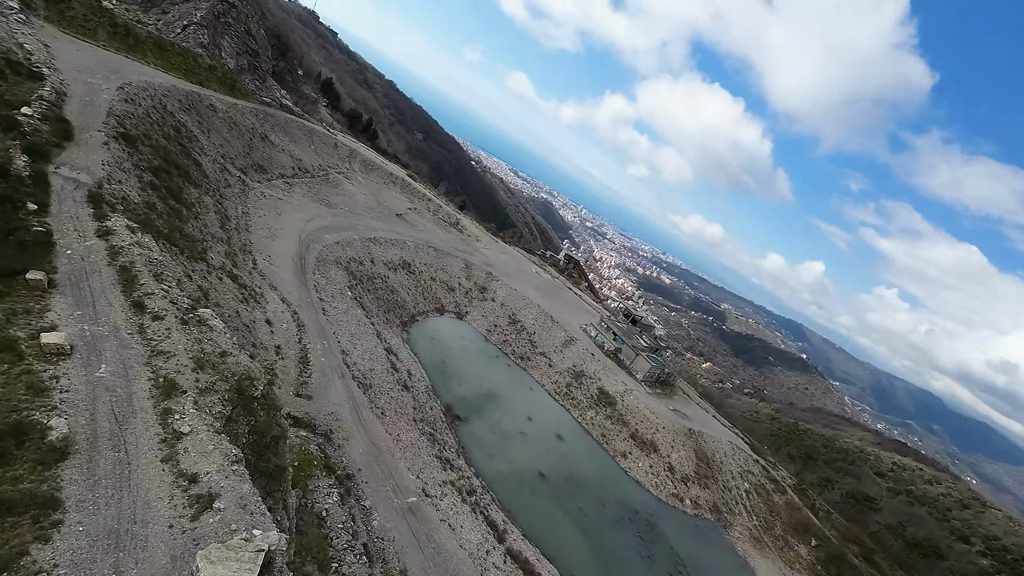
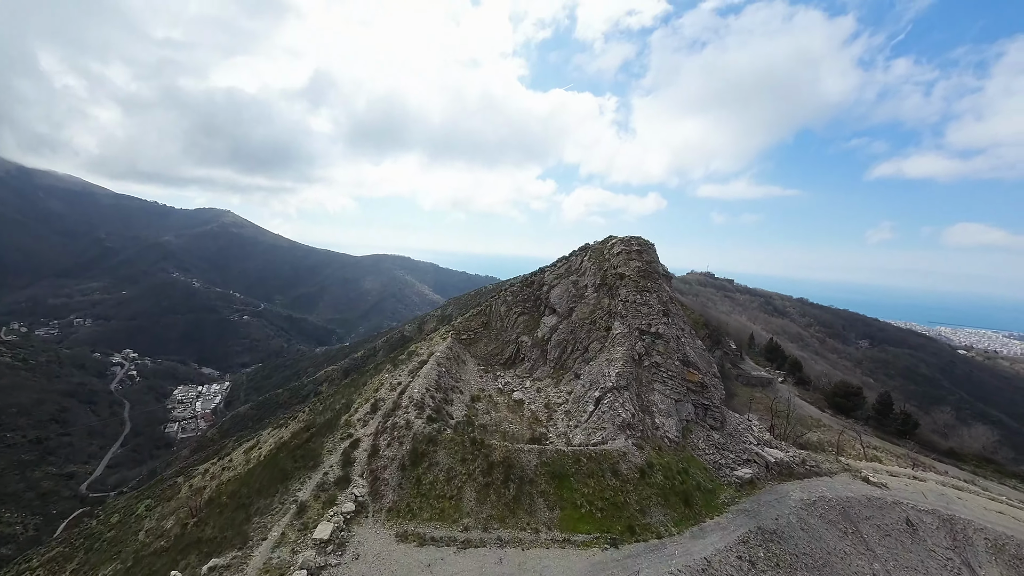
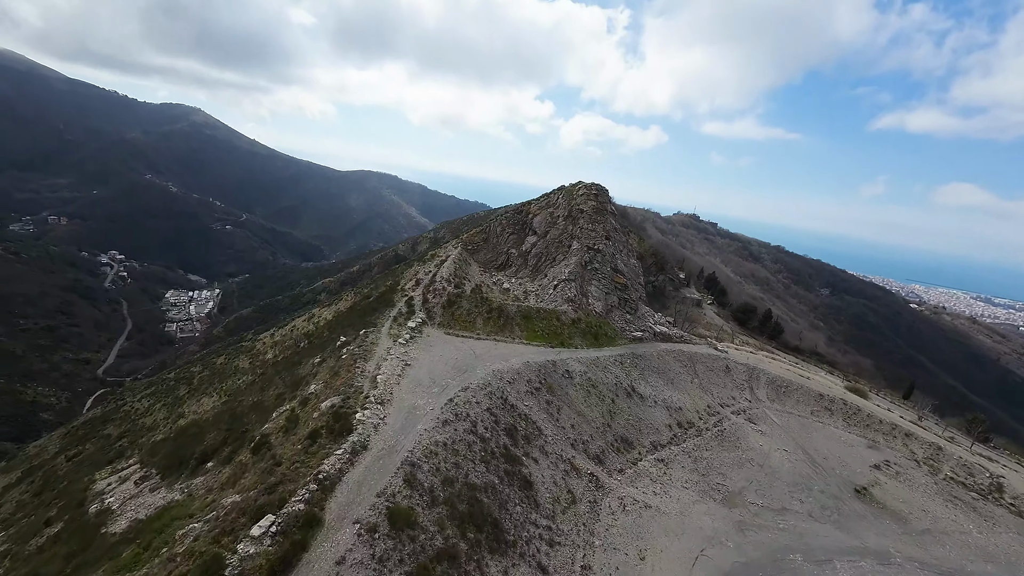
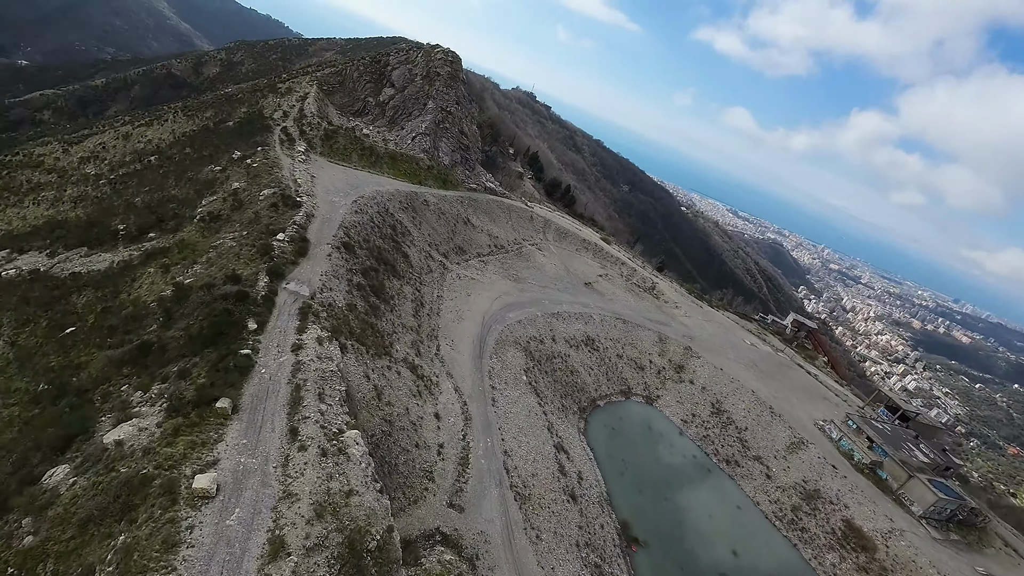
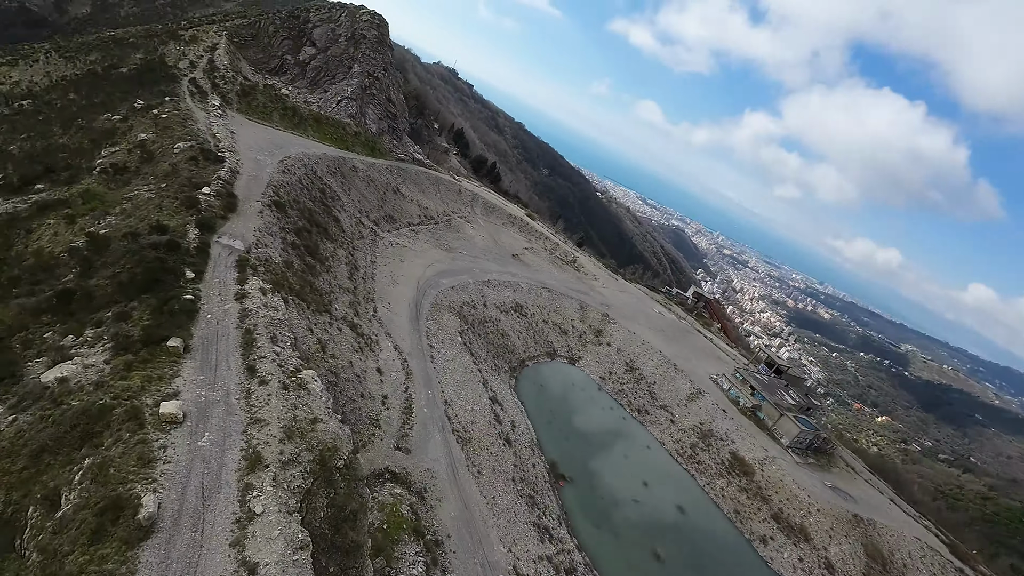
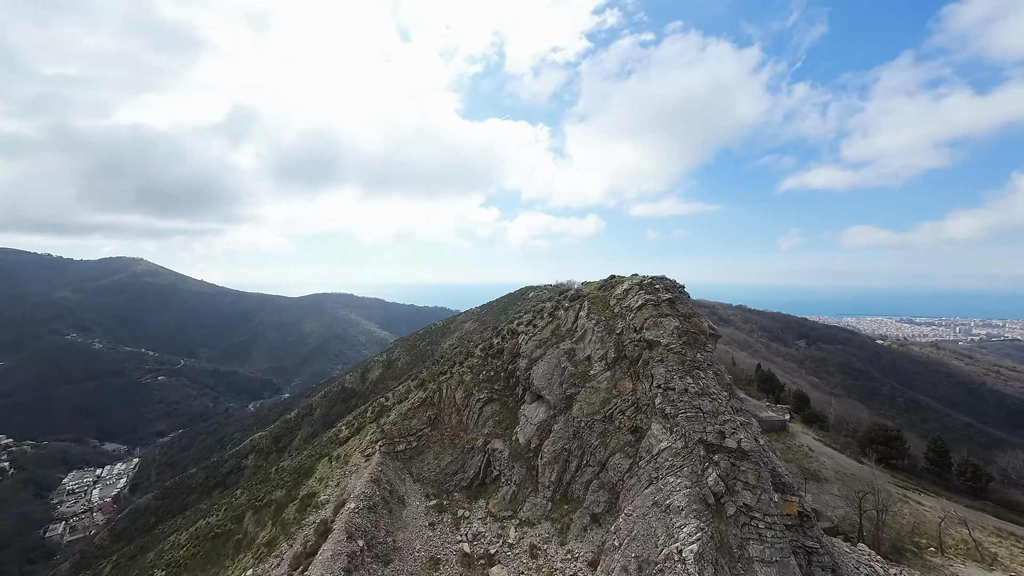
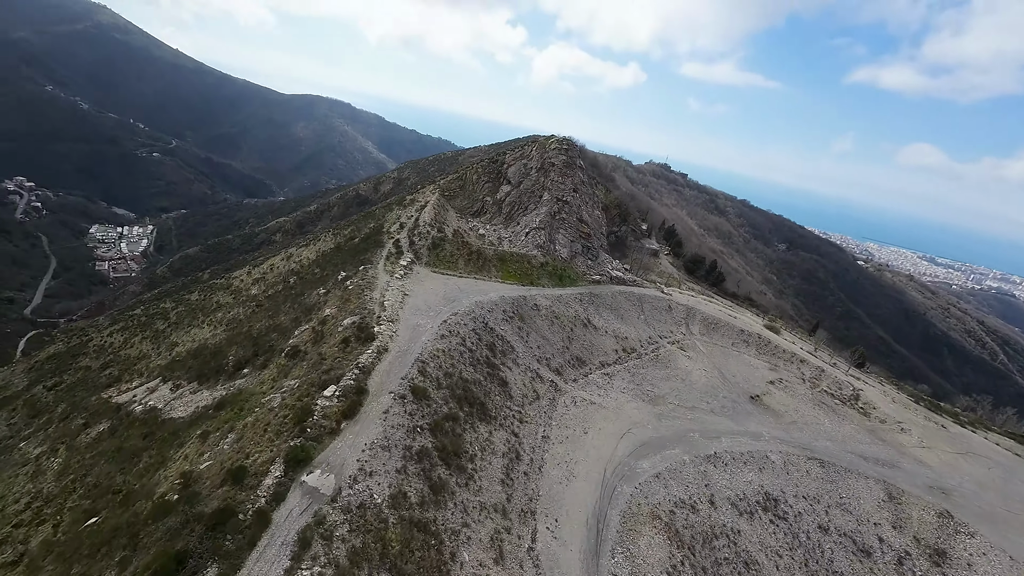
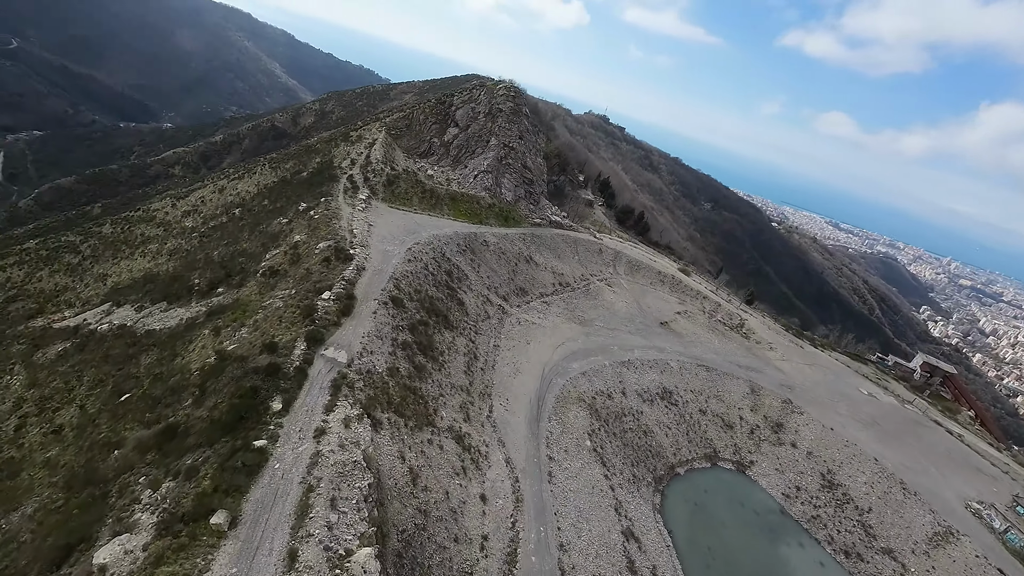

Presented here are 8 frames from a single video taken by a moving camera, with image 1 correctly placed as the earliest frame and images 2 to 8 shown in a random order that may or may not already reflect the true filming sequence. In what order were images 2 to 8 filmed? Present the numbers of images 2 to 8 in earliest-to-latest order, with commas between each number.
5, 4, 8, 7, 3, 2, 6
